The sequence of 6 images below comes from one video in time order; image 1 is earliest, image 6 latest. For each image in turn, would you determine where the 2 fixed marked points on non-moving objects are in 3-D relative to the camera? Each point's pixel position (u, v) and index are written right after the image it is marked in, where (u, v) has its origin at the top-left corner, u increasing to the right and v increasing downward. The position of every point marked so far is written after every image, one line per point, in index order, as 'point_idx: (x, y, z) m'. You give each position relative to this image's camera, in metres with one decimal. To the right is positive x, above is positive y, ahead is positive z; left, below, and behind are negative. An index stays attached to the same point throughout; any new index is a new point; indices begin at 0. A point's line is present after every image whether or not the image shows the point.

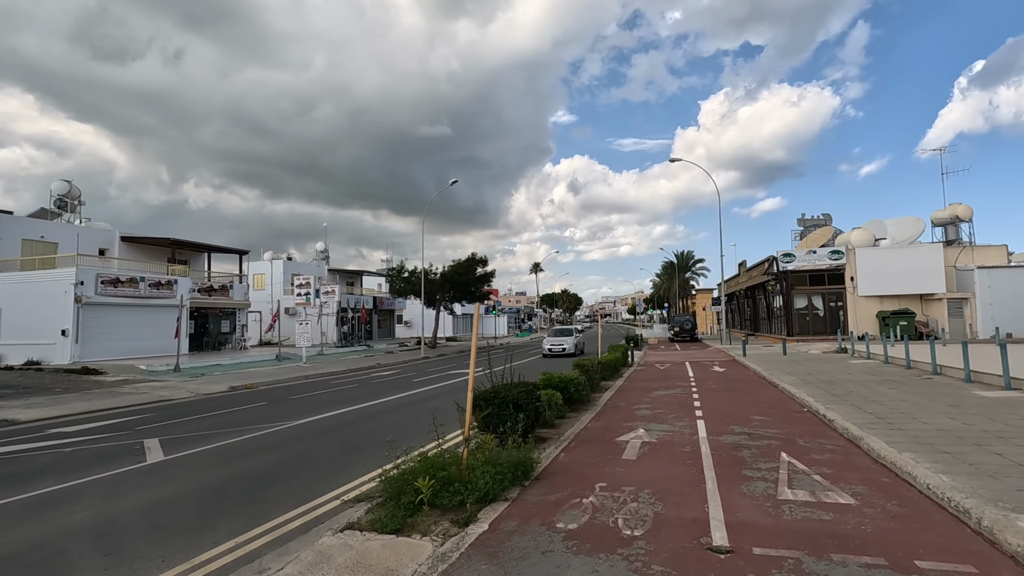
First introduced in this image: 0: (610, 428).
0: (+1.7, -2.4, +9.2) m
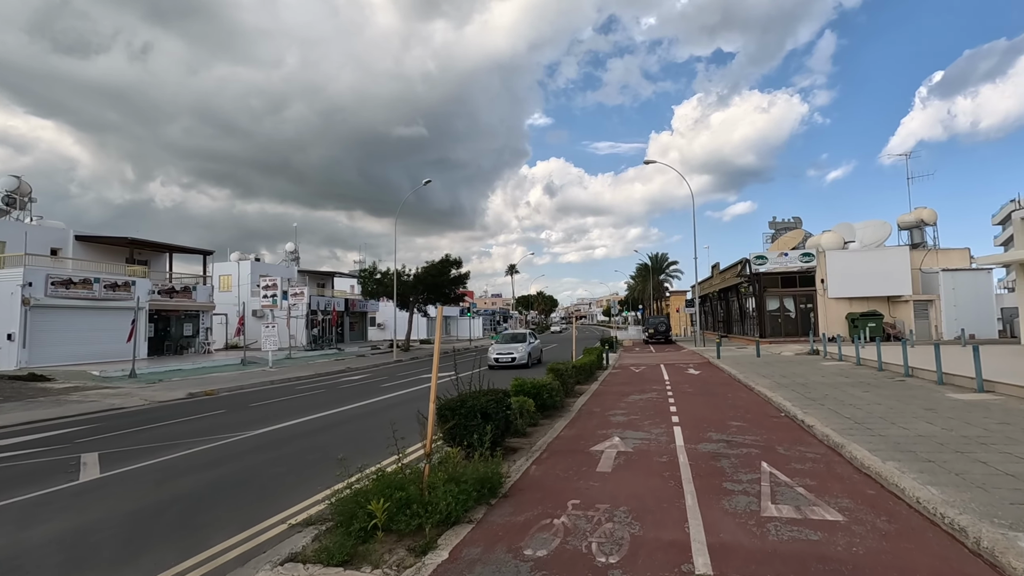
0: (+1.2, -2.4, +8.8) m
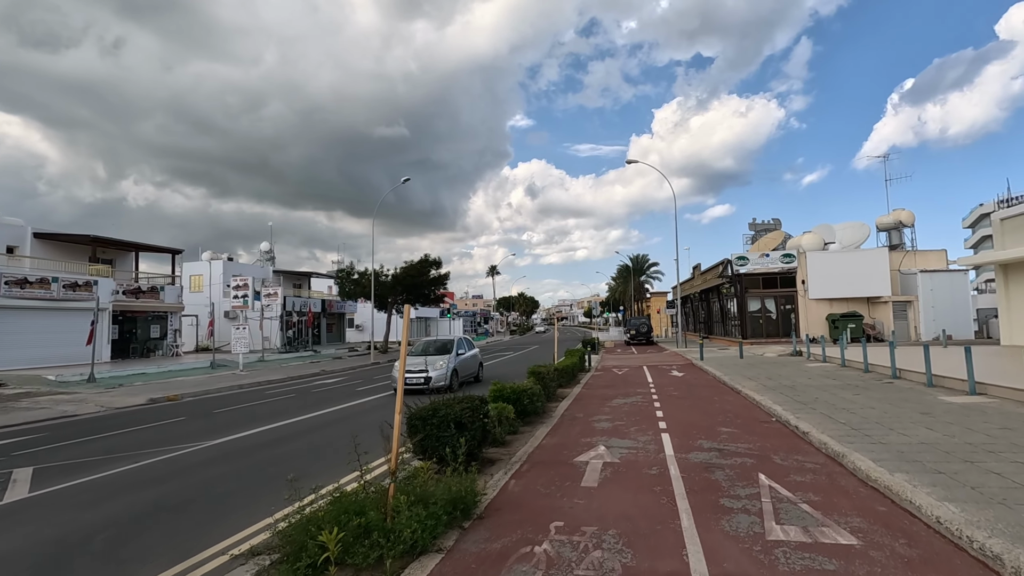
0: (+0.8, -2.4, +8.2) m
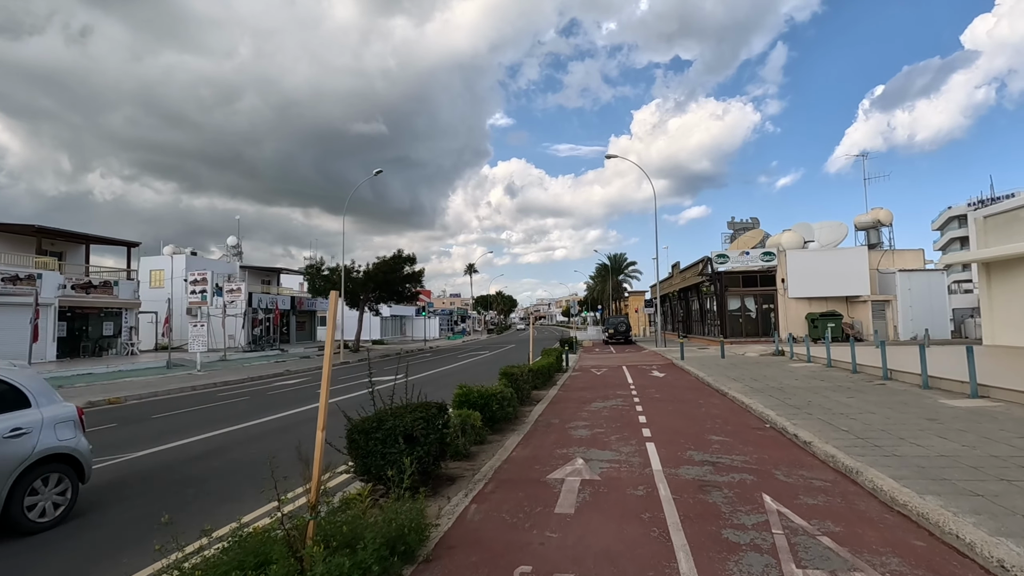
0: (+0.4, -2.3, +7.2) m
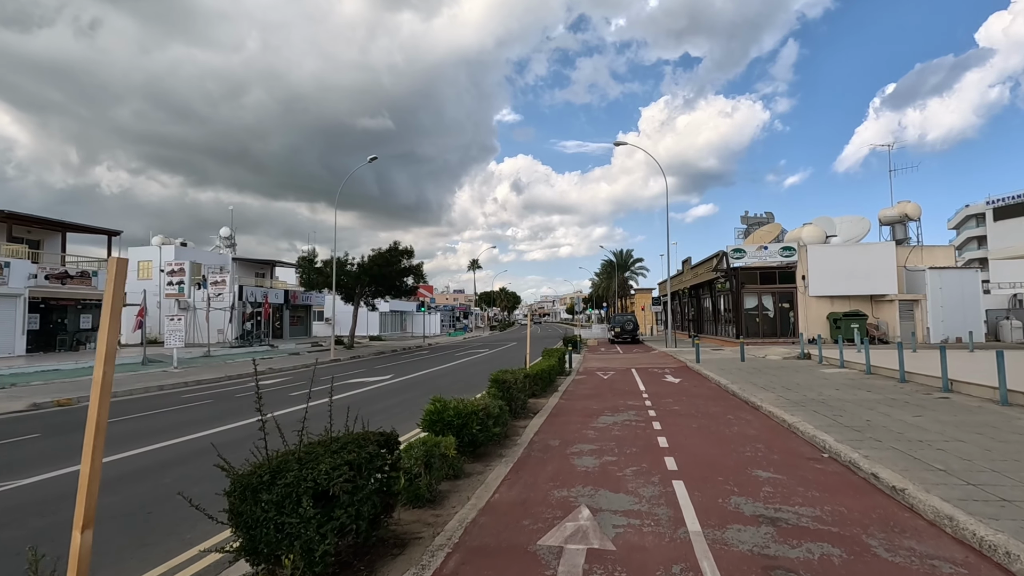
0: (+0.2, -2.1, +5.2) m
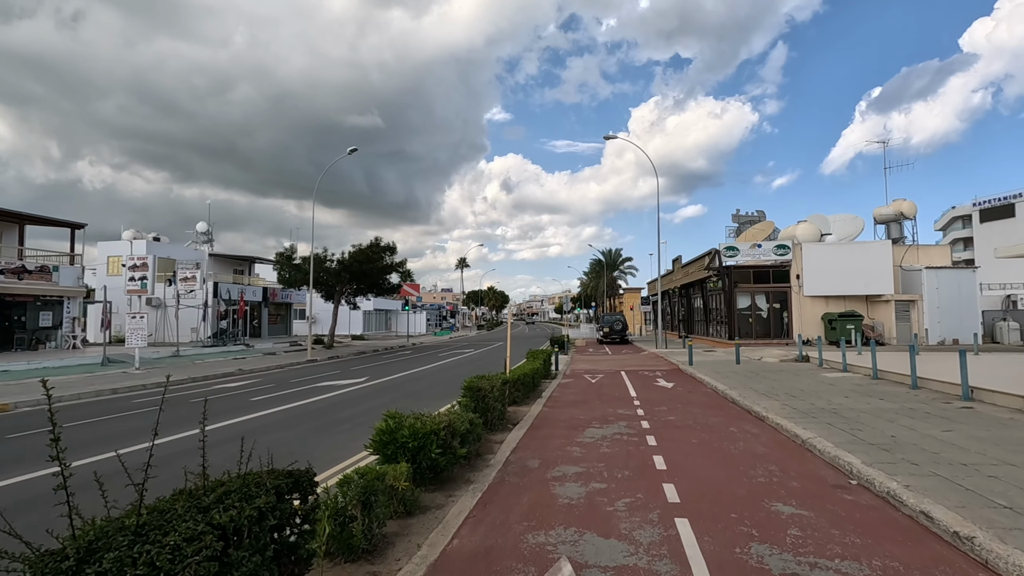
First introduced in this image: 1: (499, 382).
0: (-0.1, -2.1, +4.1) m
1: (-0.2, -1.7, +9.3) m
